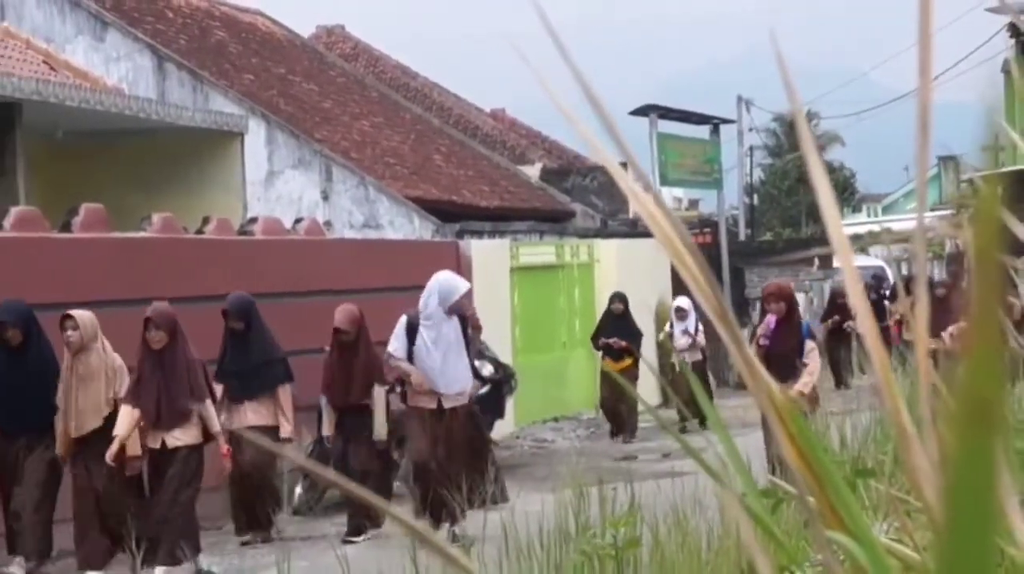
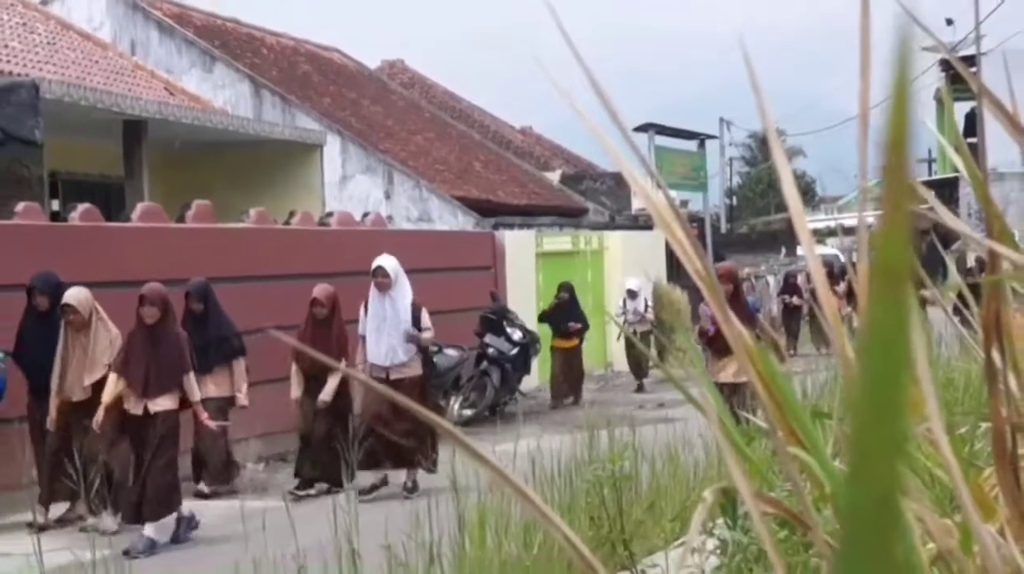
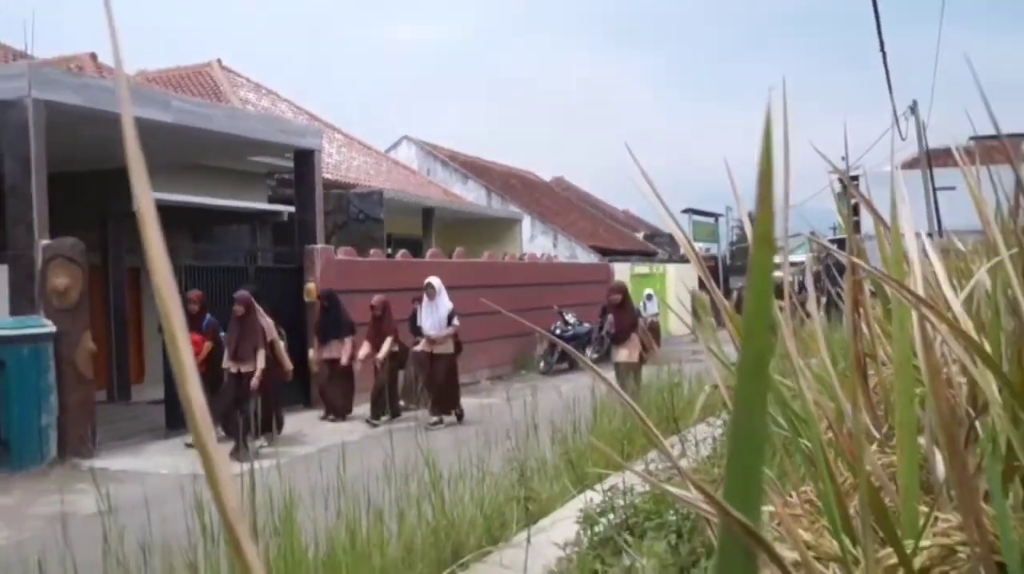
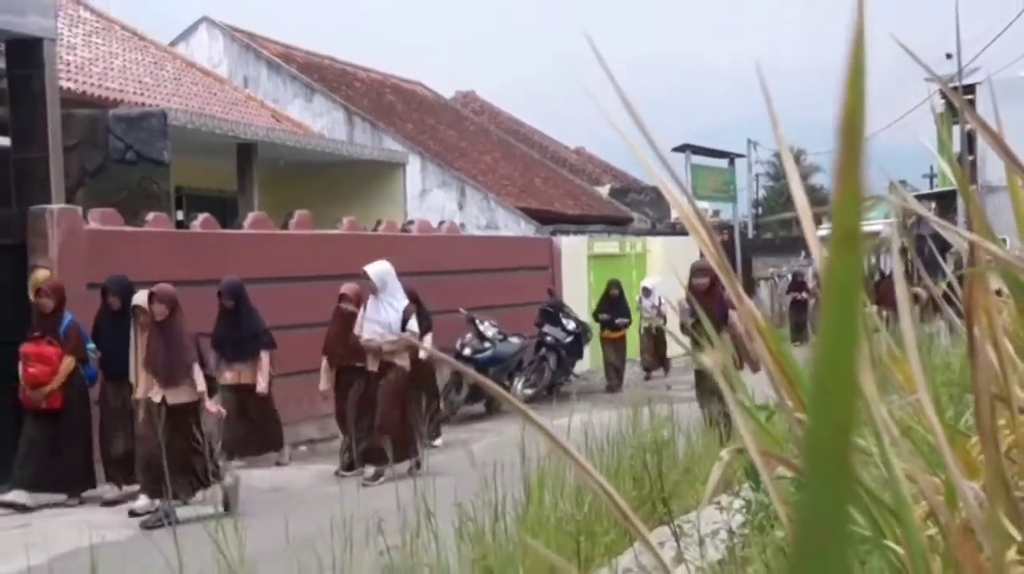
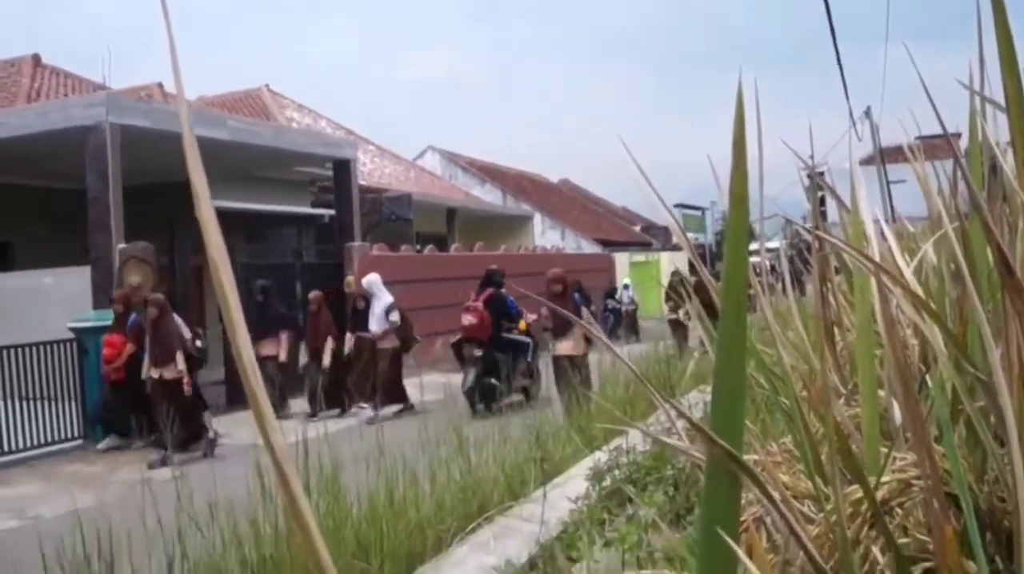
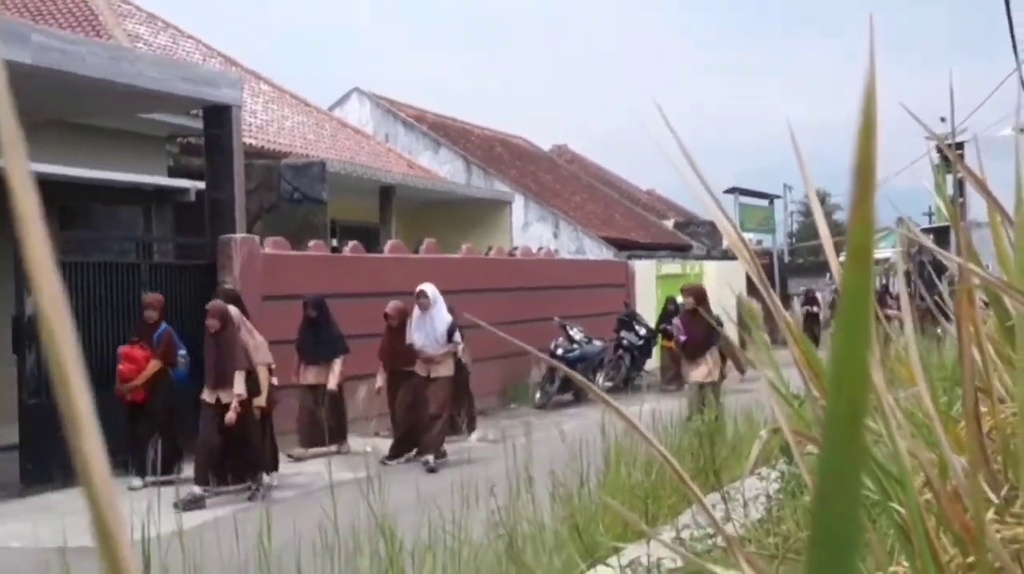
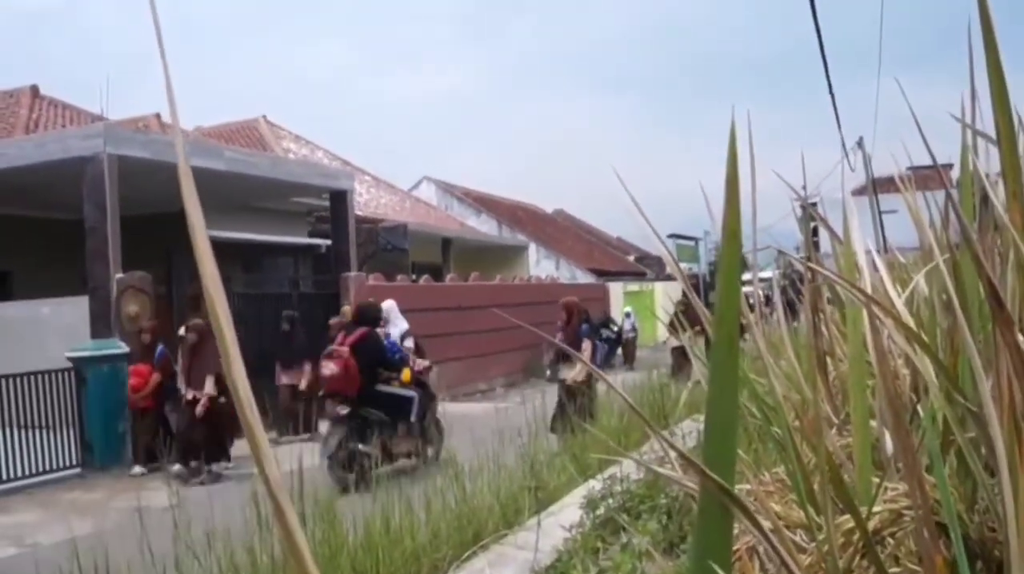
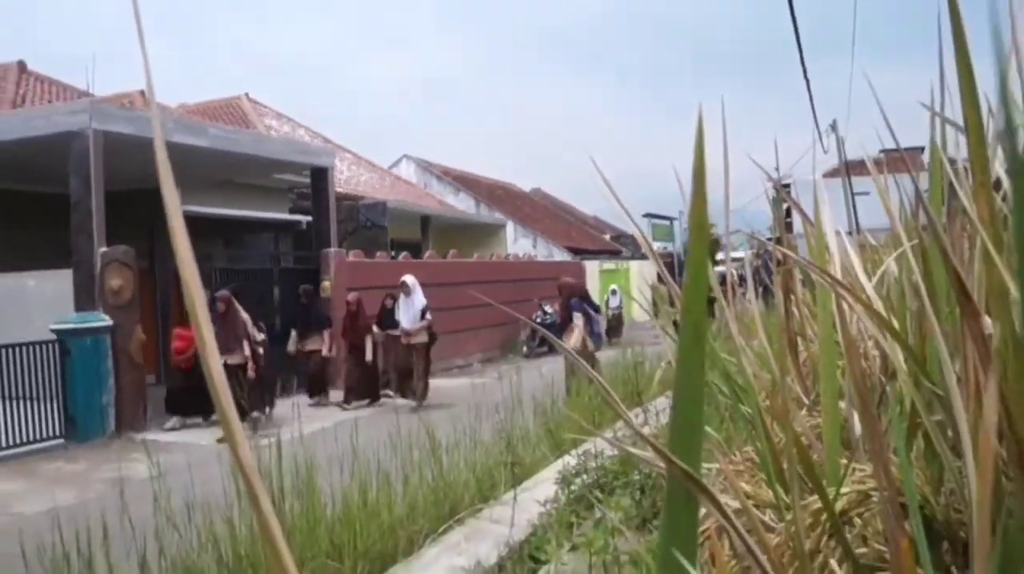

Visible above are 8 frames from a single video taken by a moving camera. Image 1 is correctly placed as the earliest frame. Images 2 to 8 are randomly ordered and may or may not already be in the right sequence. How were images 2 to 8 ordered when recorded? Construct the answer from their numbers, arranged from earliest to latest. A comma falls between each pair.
2, 4, 6, 3, 8, 7, 5
